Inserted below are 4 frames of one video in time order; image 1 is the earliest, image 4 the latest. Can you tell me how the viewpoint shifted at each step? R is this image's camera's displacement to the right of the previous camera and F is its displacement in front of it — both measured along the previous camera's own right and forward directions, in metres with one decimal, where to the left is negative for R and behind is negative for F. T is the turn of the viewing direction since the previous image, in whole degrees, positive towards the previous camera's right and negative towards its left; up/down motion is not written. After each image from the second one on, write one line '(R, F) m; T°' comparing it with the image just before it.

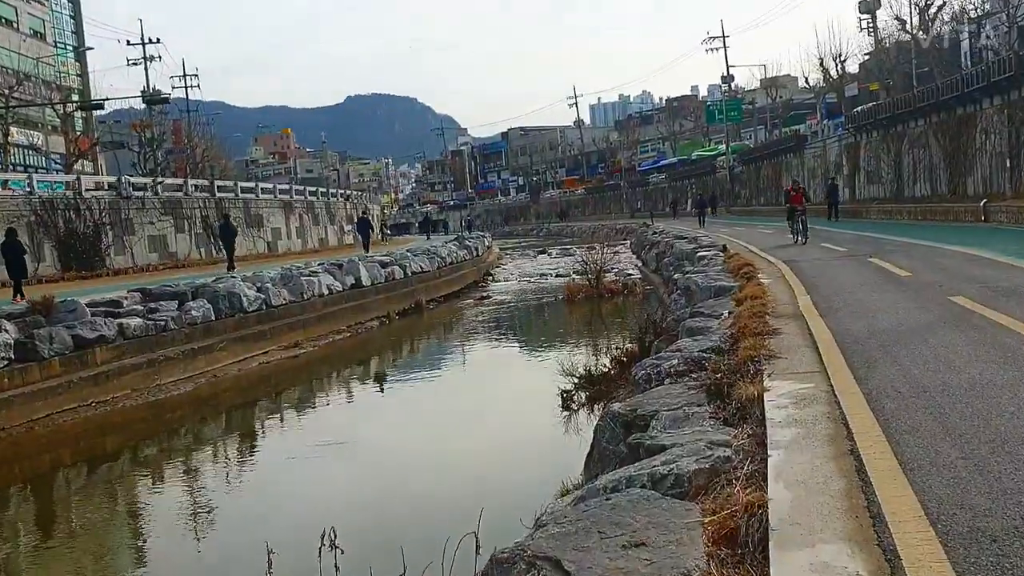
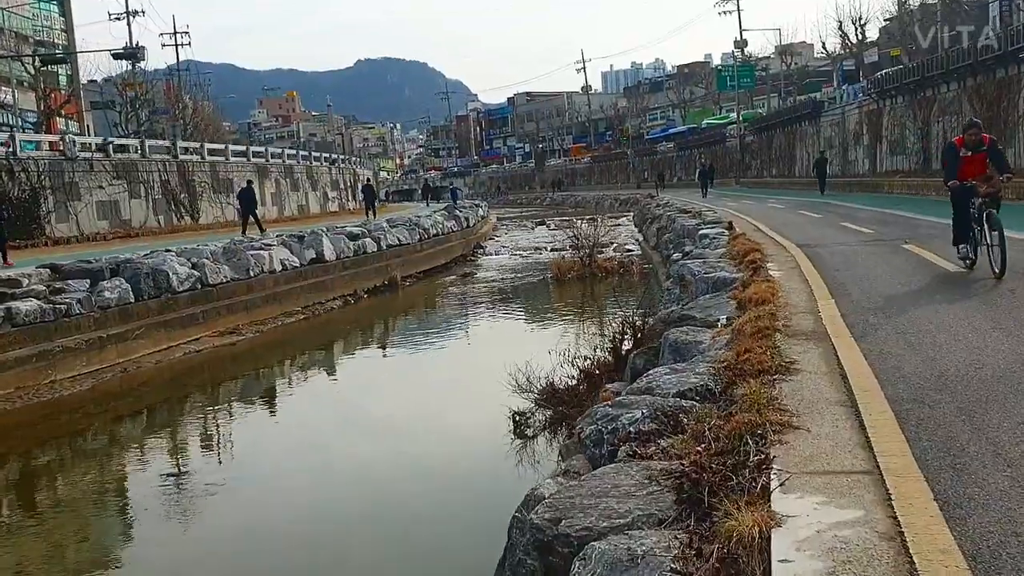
(+0.7, +2.3) m; -1°
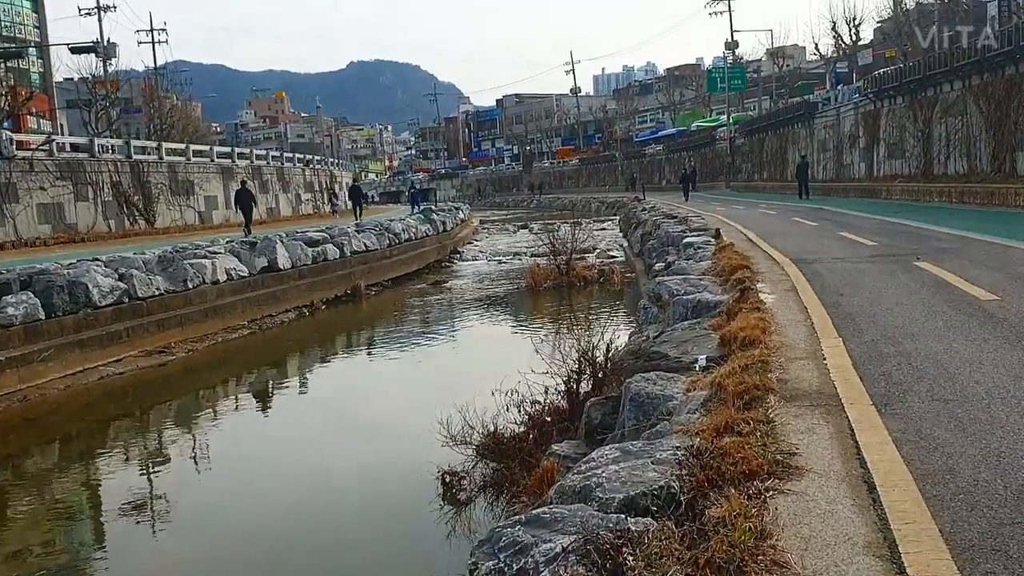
(+0.5, +1.6) m; +1°
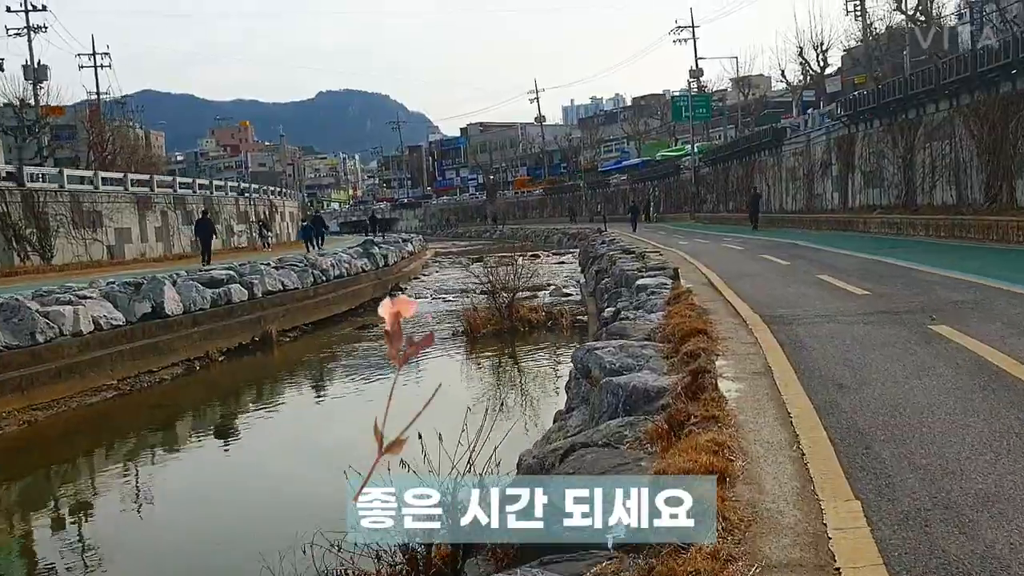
(+0.8, +2.5) m; +2°
